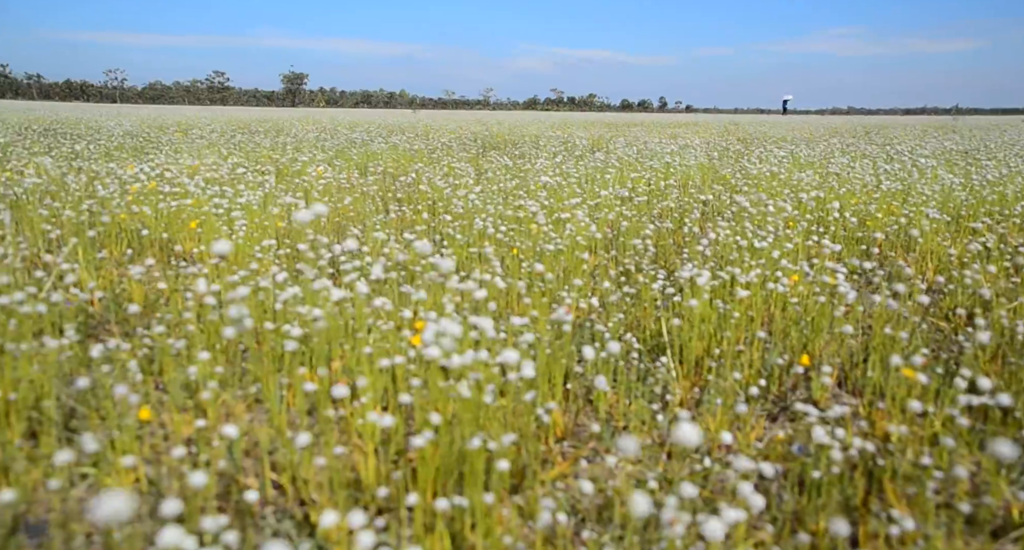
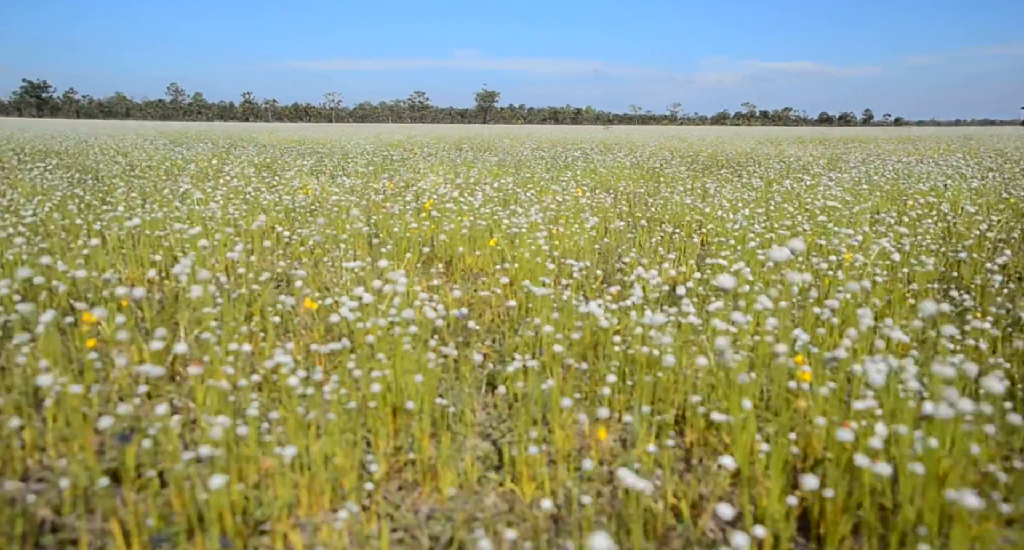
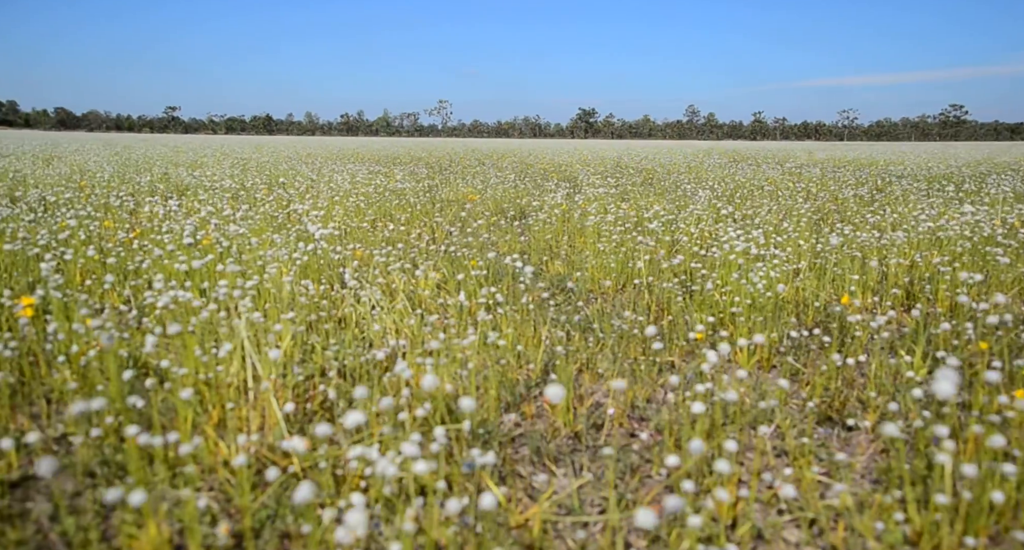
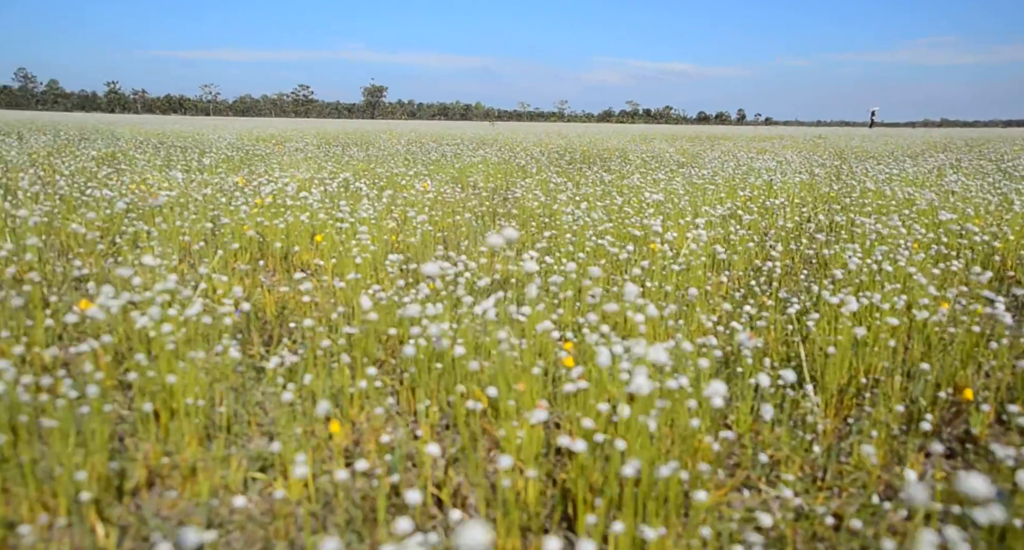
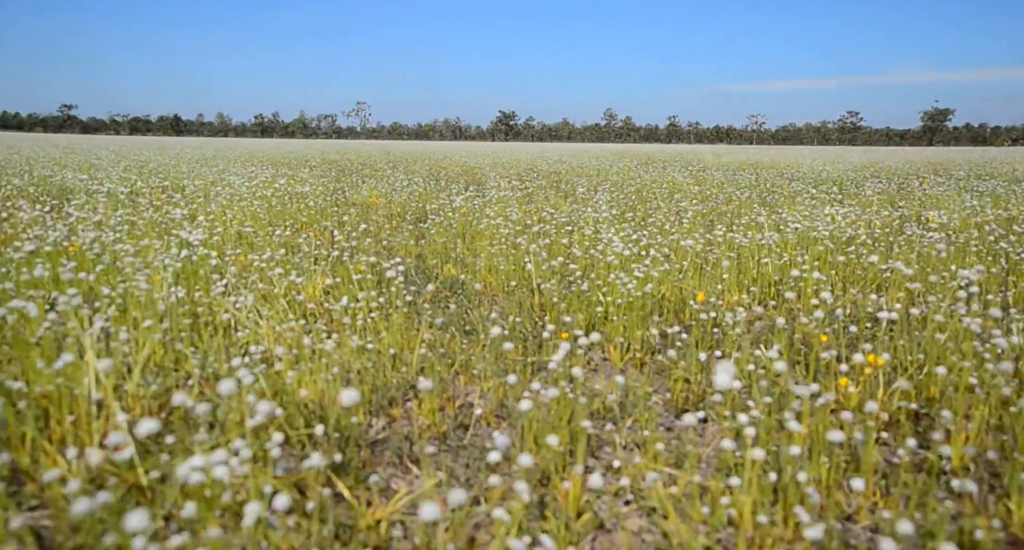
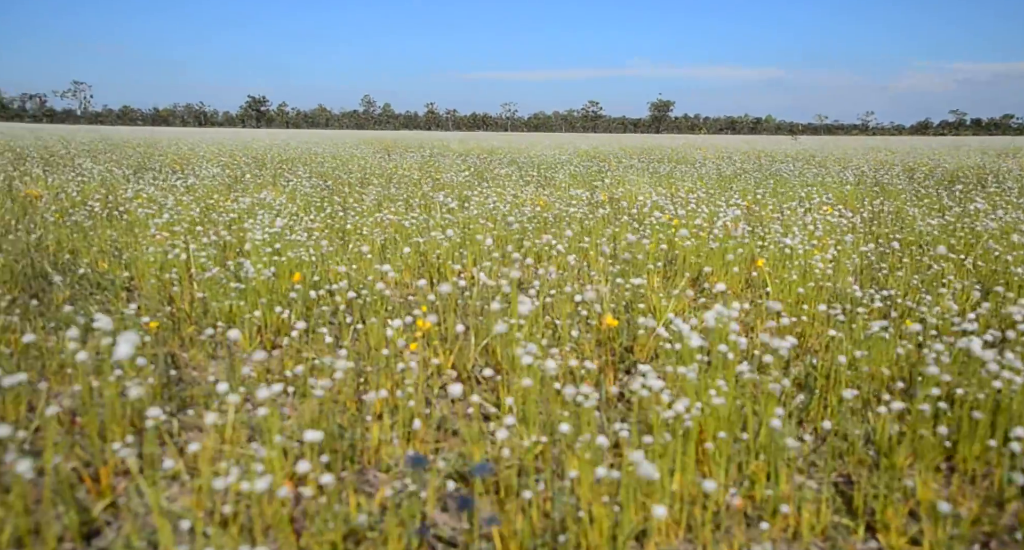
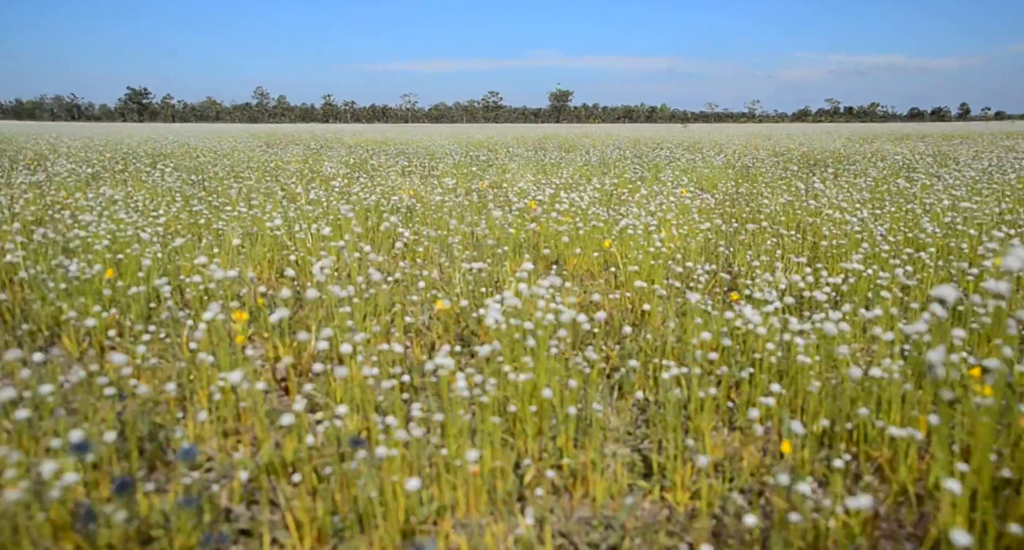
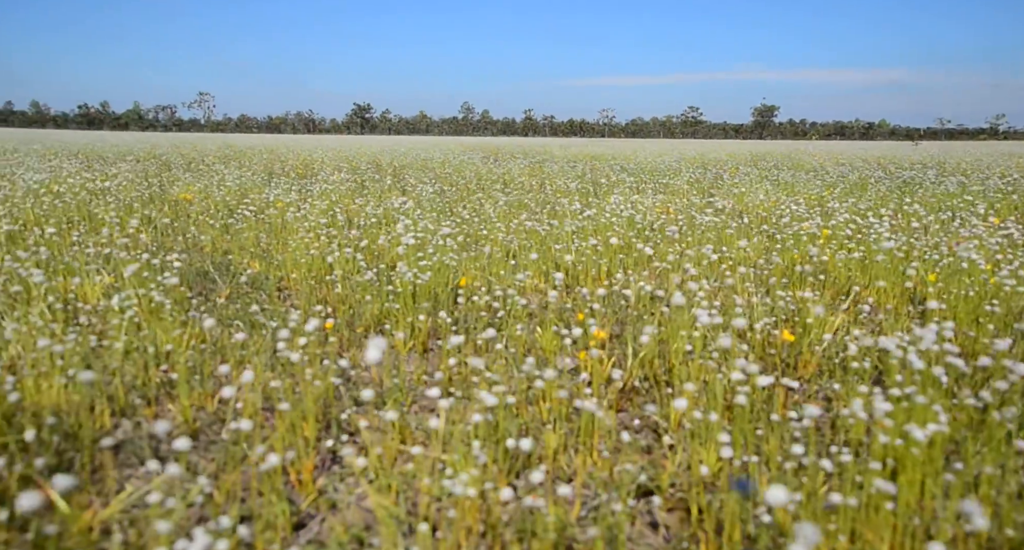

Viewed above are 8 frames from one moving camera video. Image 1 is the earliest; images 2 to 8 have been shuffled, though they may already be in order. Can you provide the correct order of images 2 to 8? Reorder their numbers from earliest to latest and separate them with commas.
4, 2, 7, 6, 8, 5, 3
